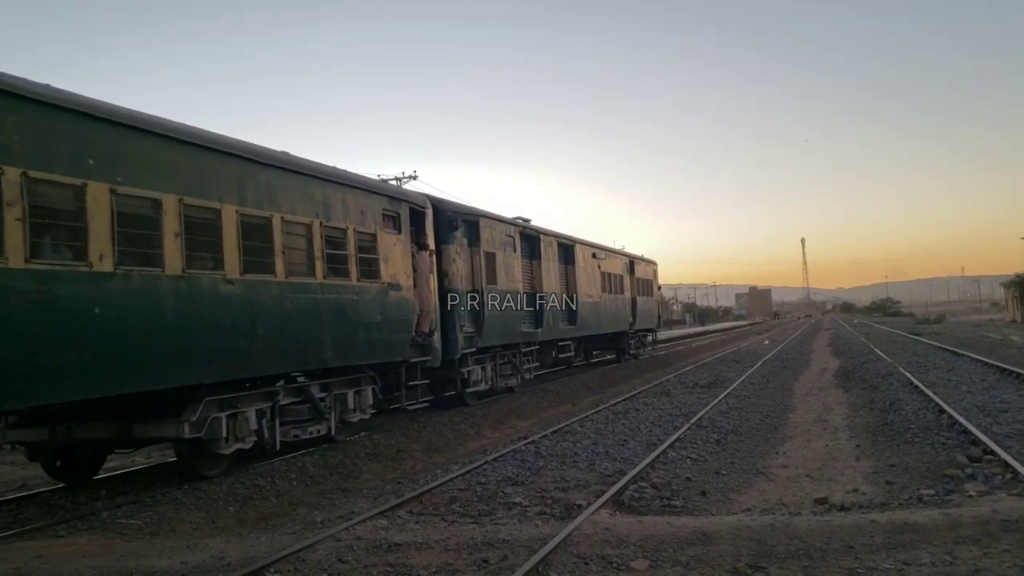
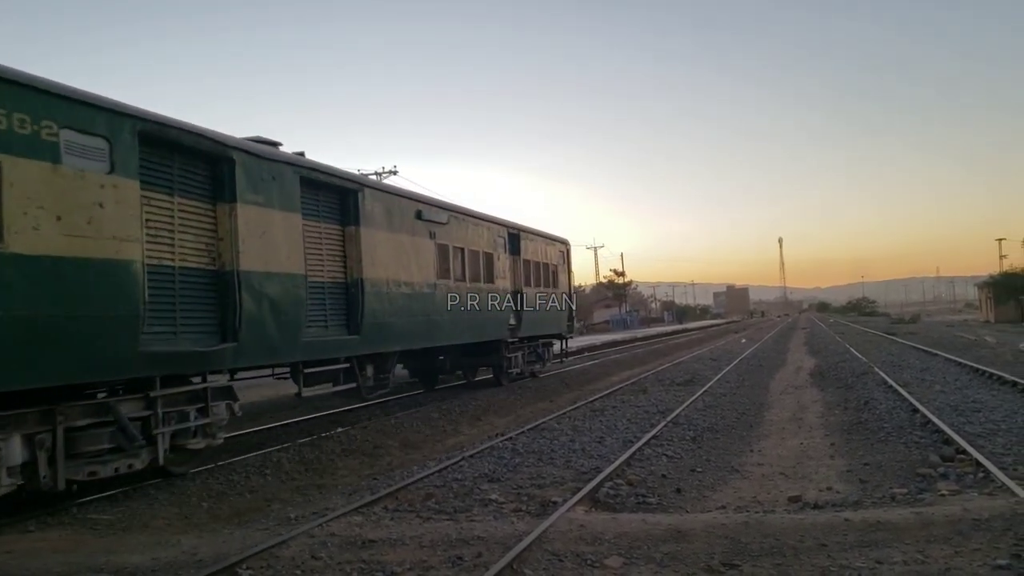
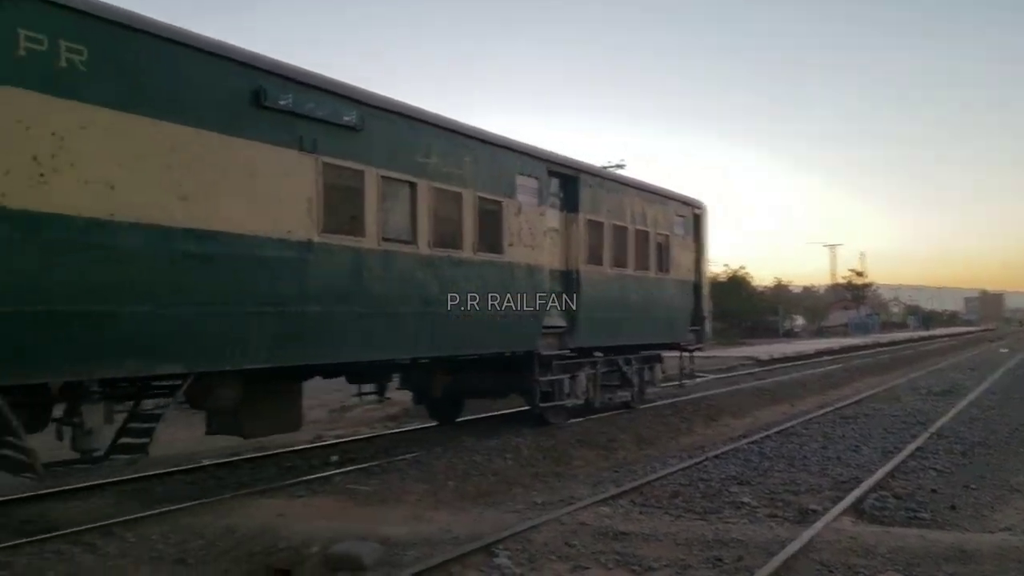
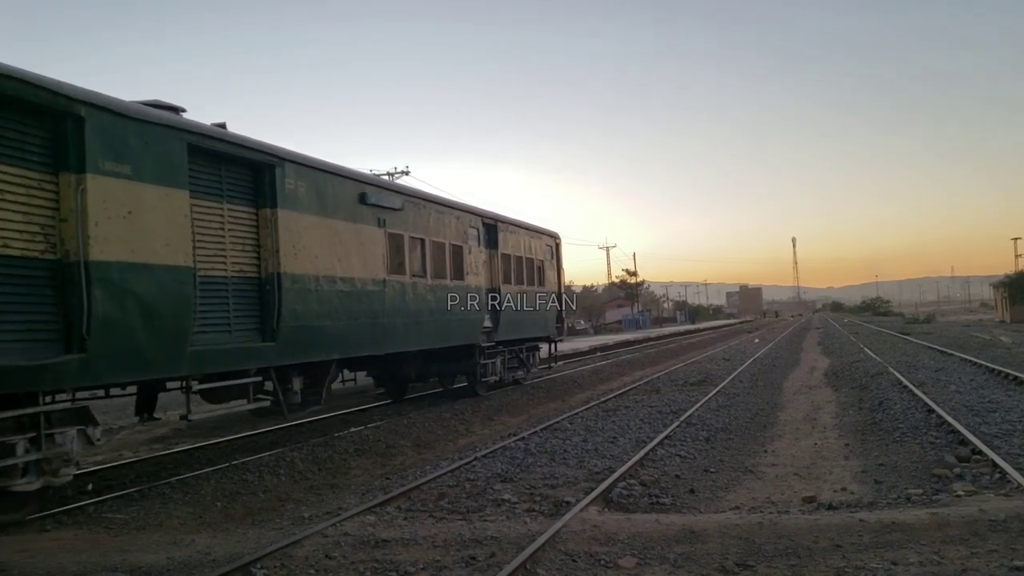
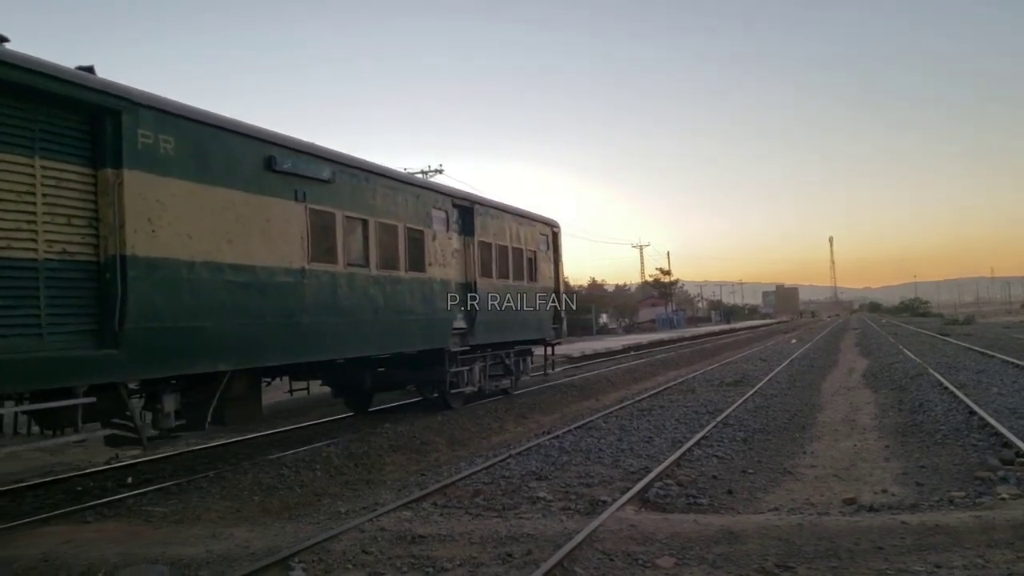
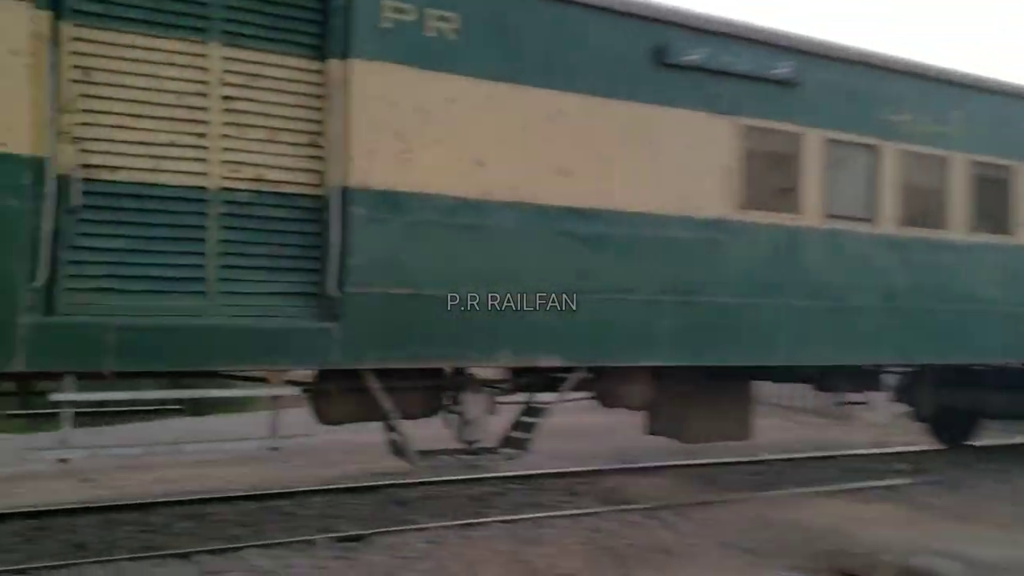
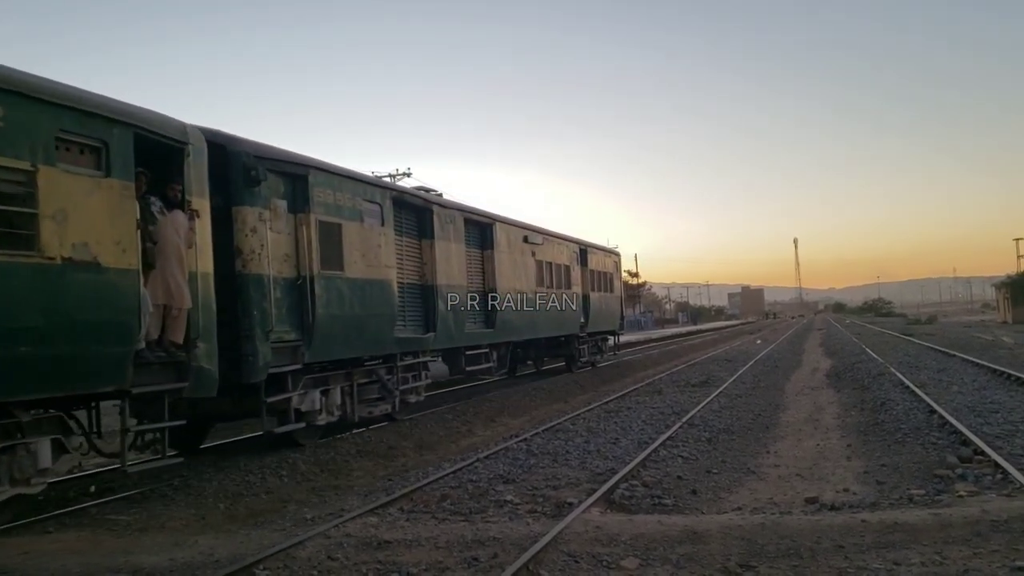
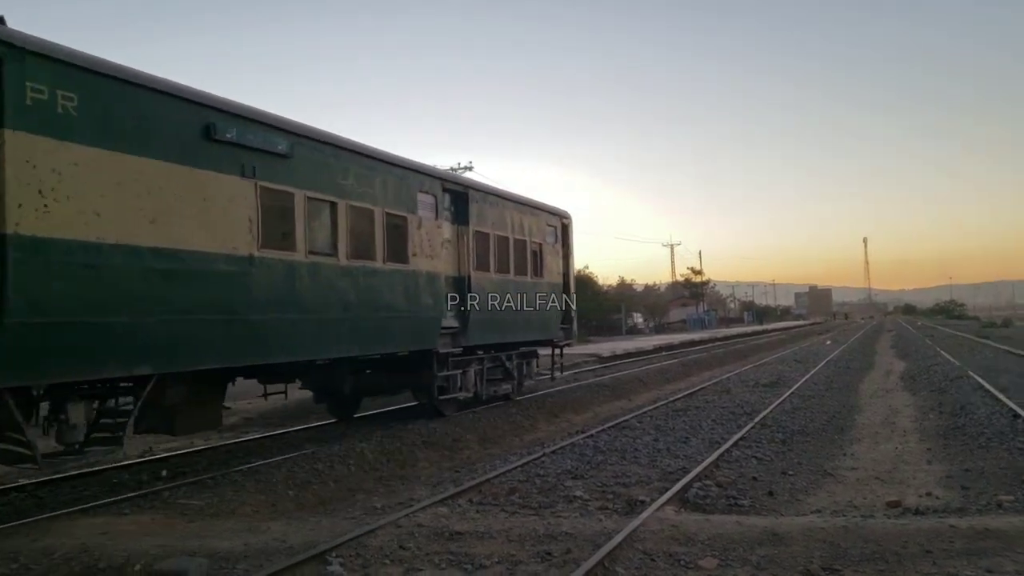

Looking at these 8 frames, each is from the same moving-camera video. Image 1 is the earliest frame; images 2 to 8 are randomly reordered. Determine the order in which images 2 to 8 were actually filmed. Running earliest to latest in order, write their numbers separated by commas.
7, 2, 4, 5, 8, 3, 6
